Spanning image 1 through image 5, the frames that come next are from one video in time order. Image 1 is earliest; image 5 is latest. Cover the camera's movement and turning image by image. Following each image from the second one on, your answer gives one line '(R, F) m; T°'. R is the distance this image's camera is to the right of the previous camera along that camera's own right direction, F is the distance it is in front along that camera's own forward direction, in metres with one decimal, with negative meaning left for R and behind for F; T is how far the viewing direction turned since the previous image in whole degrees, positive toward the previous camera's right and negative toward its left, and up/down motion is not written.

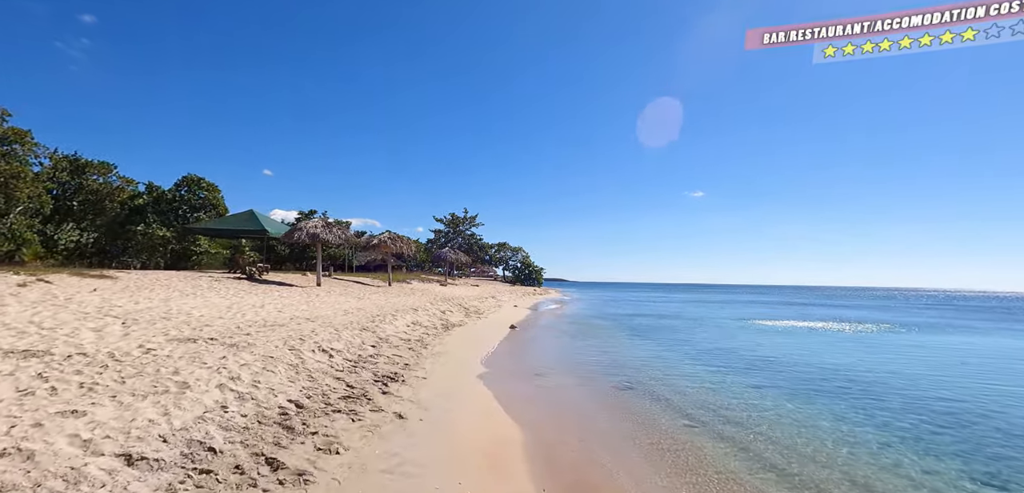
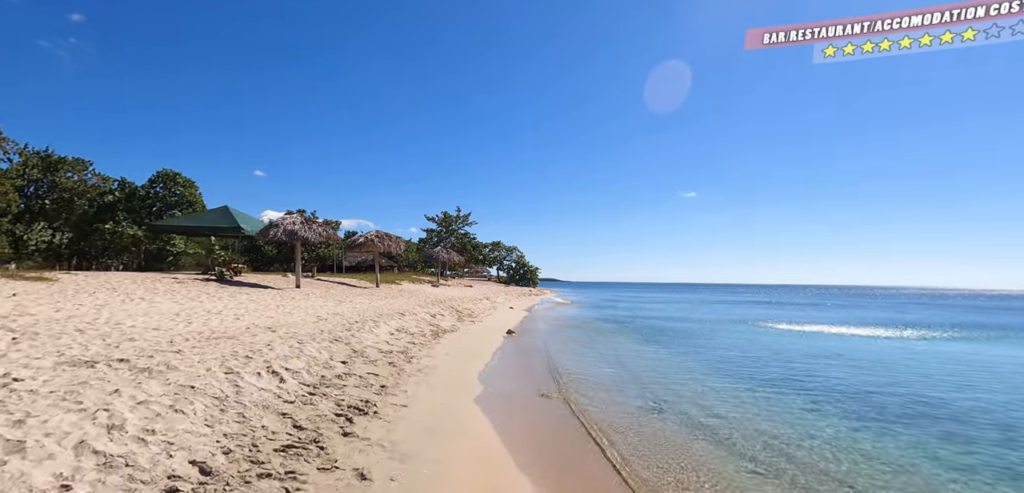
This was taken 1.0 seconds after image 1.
(-0.1, +1.7) m; +1°
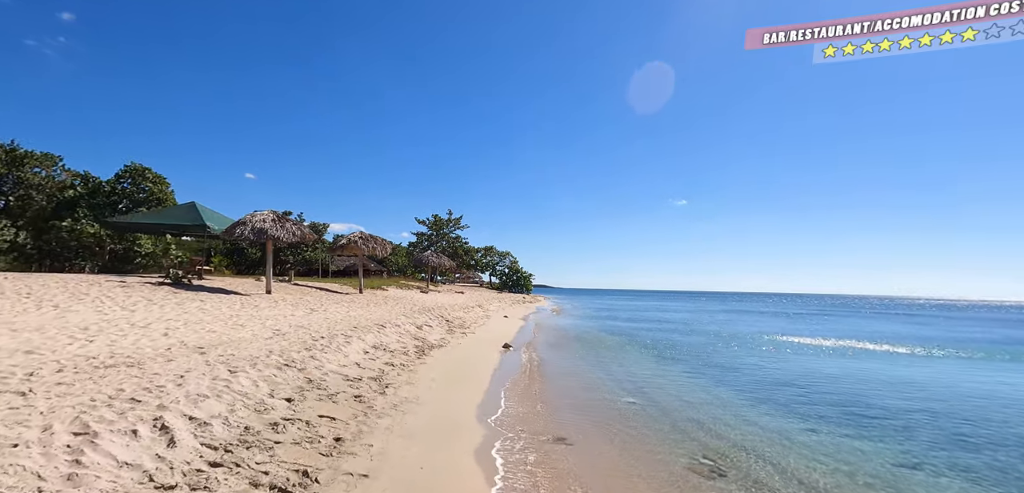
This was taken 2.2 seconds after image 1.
(-0.2, +2.0) m; +1°
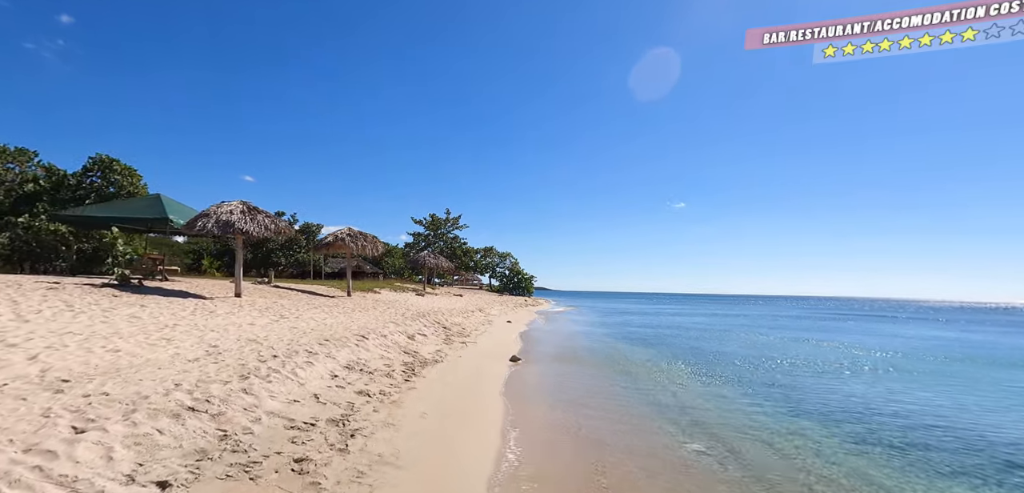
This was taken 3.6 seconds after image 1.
(-0.3, +2.4) m; 0°
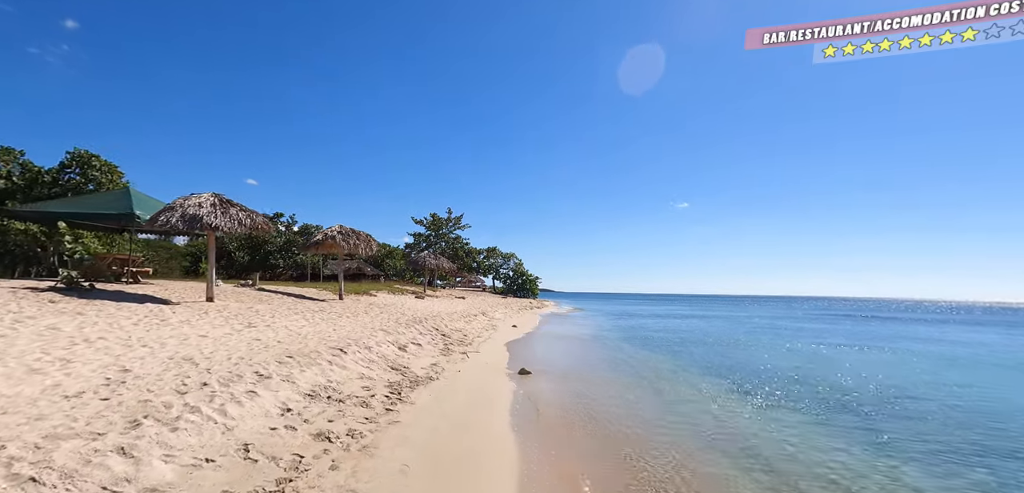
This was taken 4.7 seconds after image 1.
(-0.1, +1.9) m; 0°
